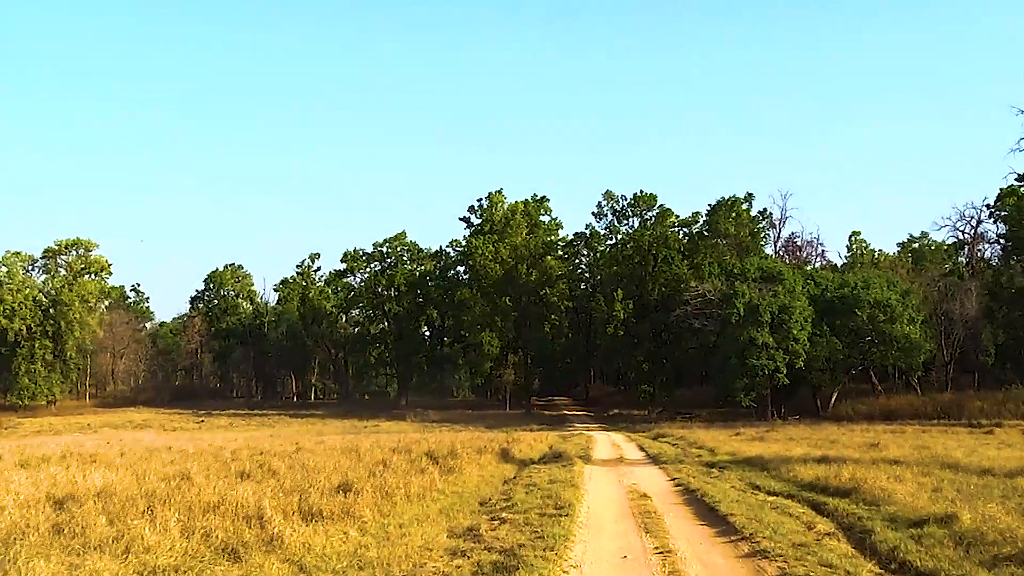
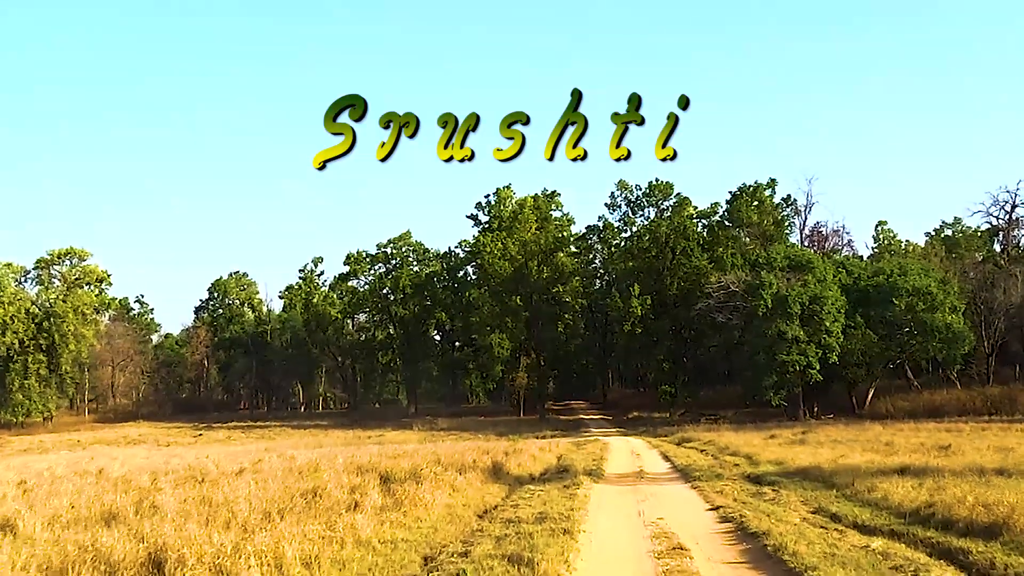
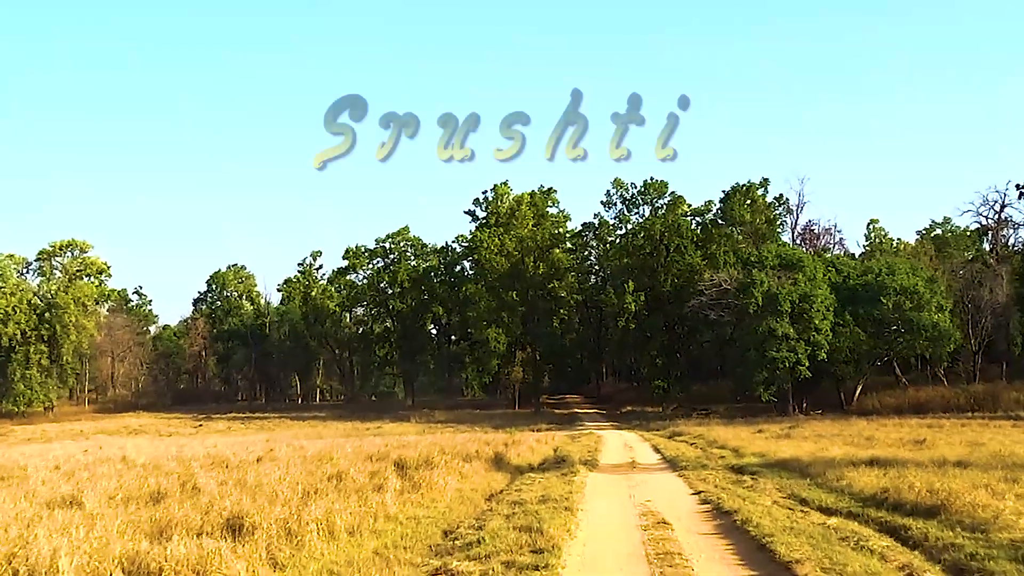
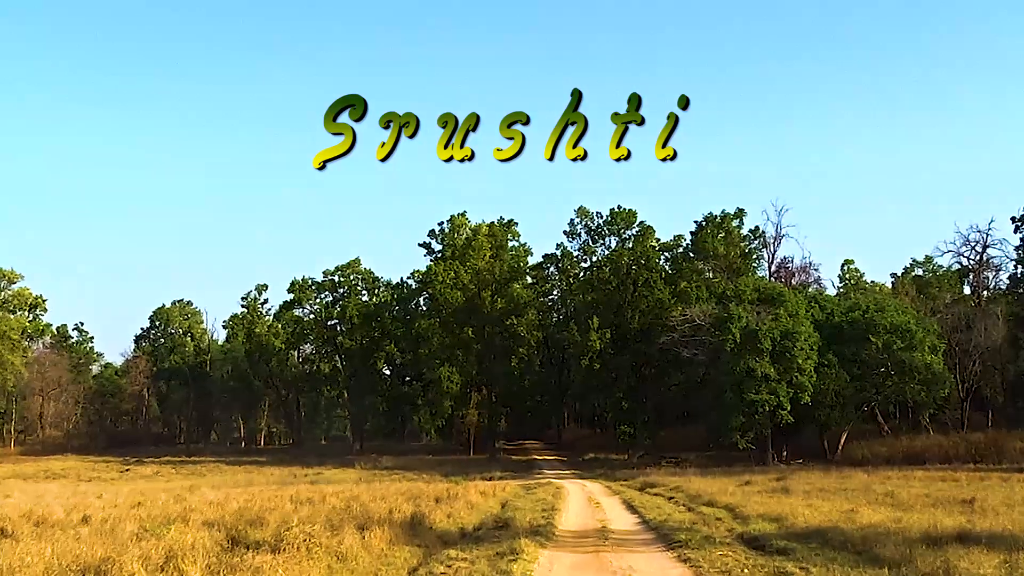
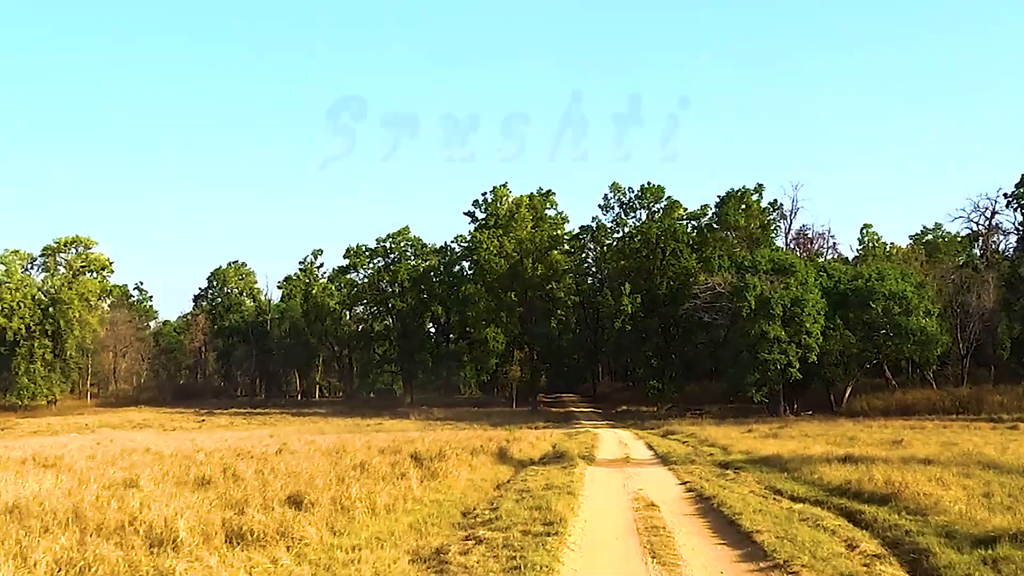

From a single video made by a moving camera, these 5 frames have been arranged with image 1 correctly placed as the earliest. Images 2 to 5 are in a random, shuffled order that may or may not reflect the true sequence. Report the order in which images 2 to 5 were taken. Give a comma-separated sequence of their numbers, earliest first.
5, 3, 2, 4
